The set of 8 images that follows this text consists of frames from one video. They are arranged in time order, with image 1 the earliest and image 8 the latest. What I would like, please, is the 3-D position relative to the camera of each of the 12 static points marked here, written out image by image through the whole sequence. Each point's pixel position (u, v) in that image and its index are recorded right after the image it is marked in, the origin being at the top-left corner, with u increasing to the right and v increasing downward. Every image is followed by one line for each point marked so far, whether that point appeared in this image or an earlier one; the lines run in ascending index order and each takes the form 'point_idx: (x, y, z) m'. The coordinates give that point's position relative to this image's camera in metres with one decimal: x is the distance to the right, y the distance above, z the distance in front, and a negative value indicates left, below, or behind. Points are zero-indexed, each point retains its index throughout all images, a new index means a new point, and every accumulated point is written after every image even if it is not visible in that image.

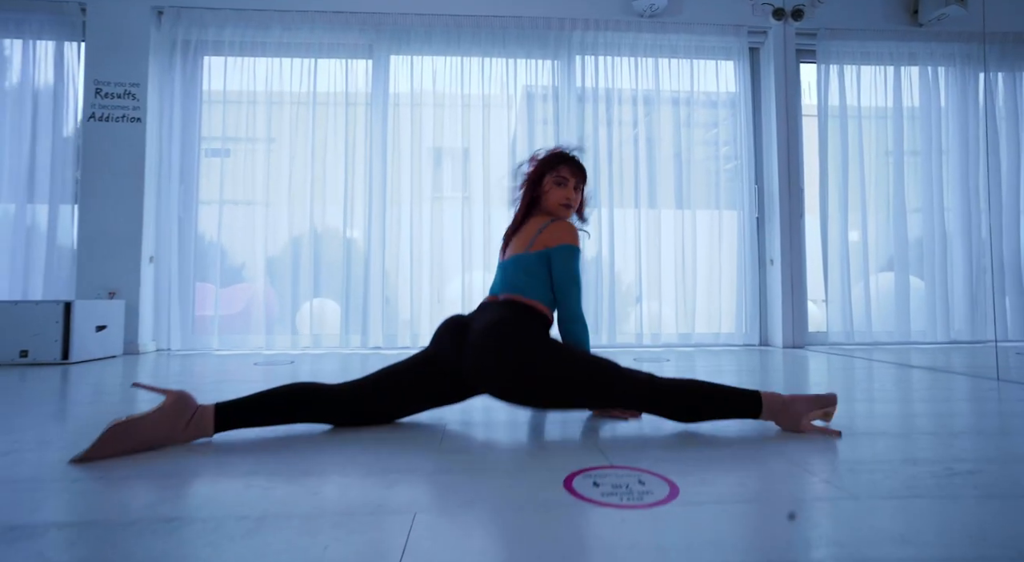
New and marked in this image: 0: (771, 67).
0: (+1.6, +1.4, +3.5) m
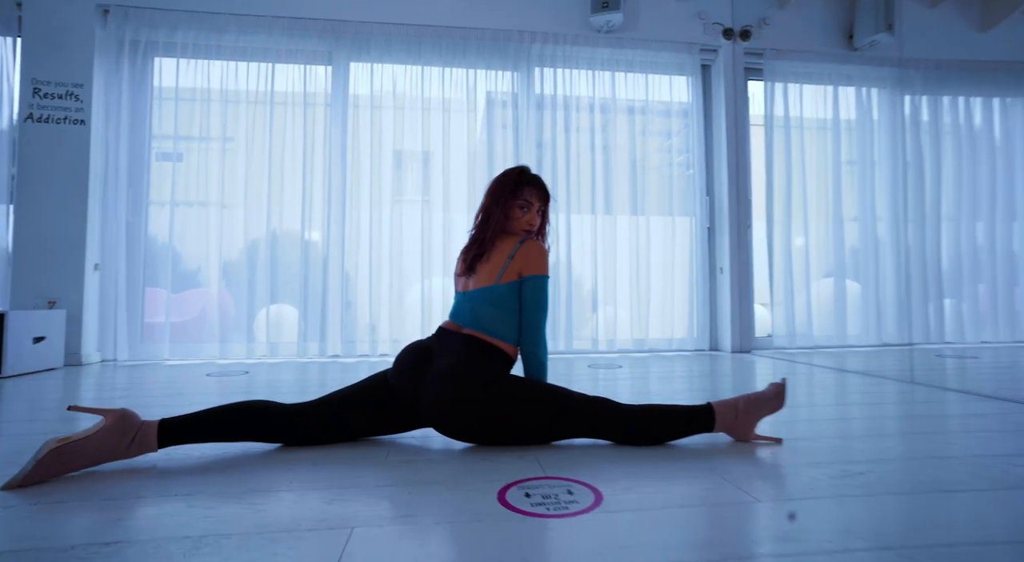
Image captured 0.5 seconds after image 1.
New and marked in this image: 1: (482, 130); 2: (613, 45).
0: (+1.4, +1.3, +3.7) m
1: (-0.2, +0.9, +3.4) m
2: (+0.6, +1.5, +3.5) m
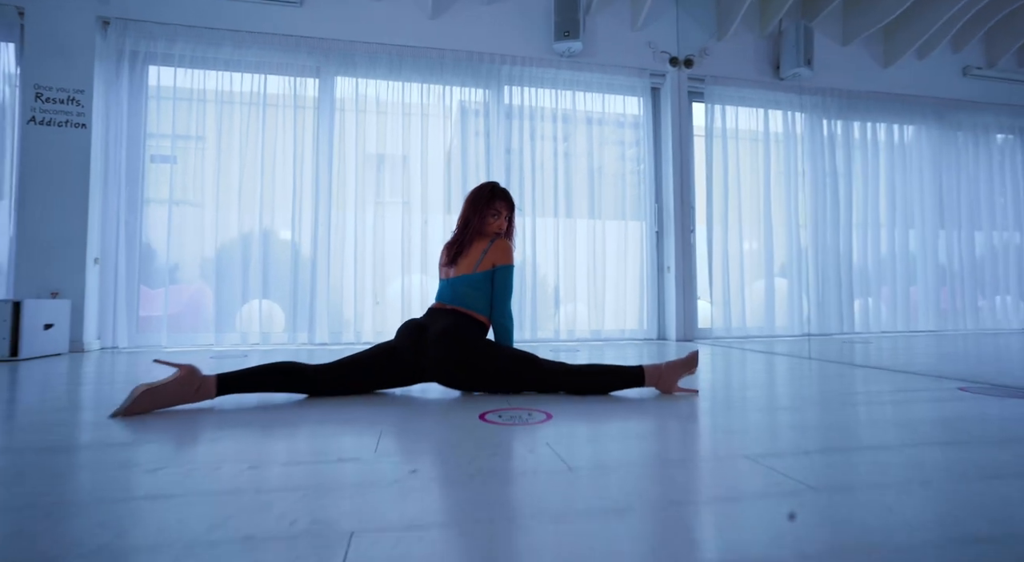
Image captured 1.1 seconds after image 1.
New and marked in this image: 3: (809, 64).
0: (+1.2, +1.3, +4.1) m
1: (-0.4, +0.9, +3.7) m
2: (+0.4, +1.5, +3.9) m
3: (+1.6, +1.2, +3.1) m
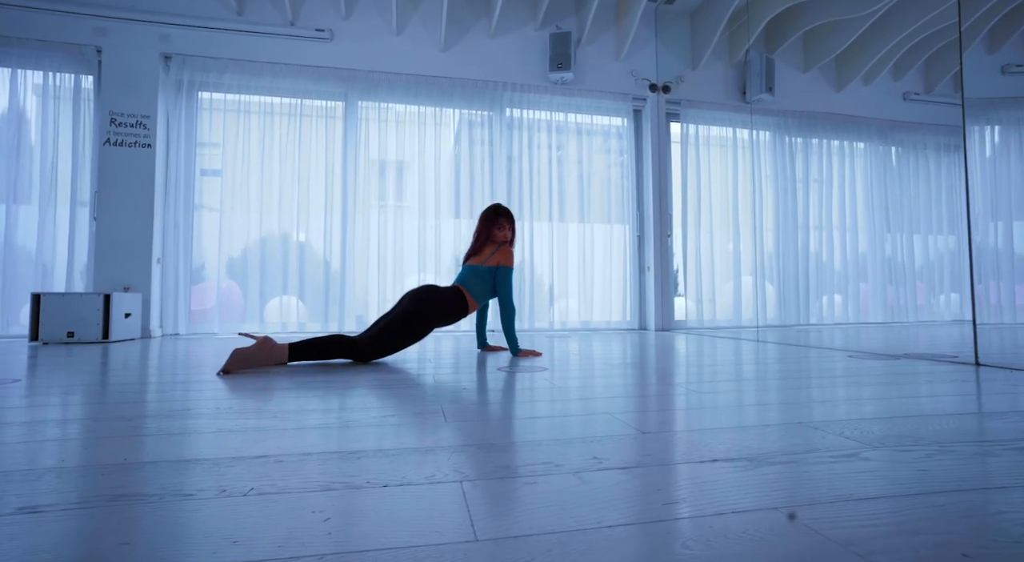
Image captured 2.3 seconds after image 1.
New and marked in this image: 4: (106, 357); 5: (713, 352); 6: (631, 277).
0: (+1.2, +1.3, +4.7) m
1: (-0.4, +1.0, +4.2) m
2: (+0.4, +1.5, +4.5) m
3: (+1.7, +1.2, +3.7) m
4: (-2.1, -0.4, +2.8) m
5: (+1.3, -0.5, +3.5) m
6: (+1.0, 0.0, +4.6) m
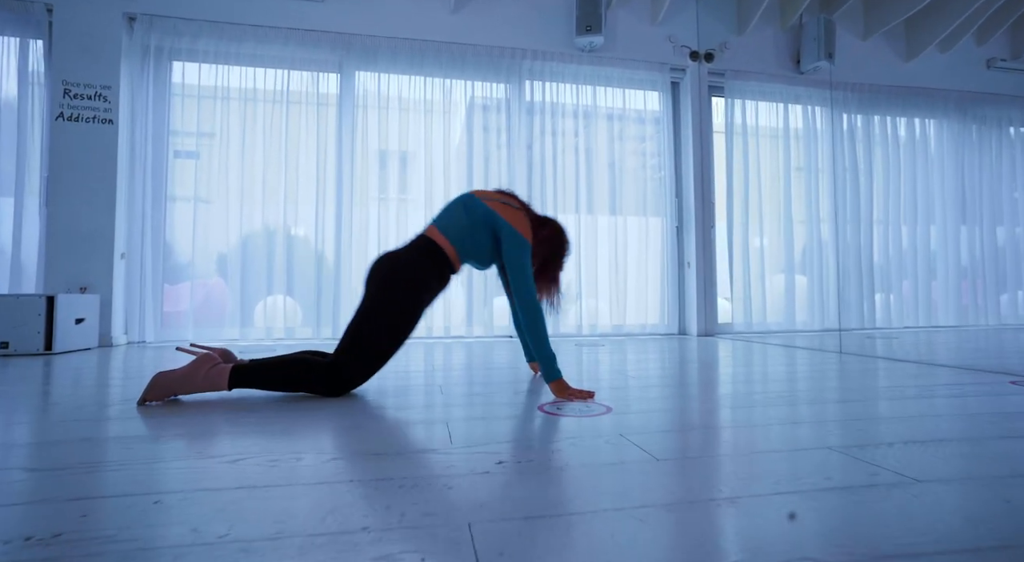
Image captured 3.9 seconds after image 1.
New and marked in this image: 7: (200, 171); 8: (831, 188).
0: (+1.3, +1.4, +4.1) m
1: (-0.2, +1.0, +3.7) m
2: (+0.6, +1.5, +3.9) m
3: (+1.8, +1.2, +3.1) m
4: (-1.9, -0.4, +2.3) m
5: (+1.4, -0.4, +3.0) m
6: (+1.1, +0.1, +4.1) m
7: (-1.9, +0.7, +3.3) m
8: (+1.8, +0.5, +3.1) m
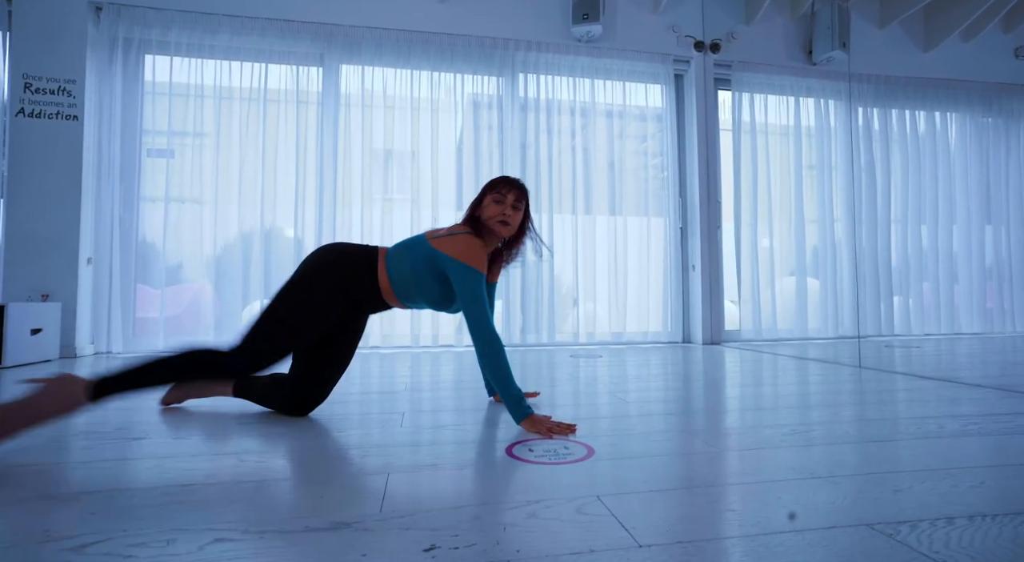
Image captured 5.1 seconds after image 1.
0: (+1.3, +1.3, +3.9) m
1: (-0.3, +1.0, +3.5) m
2: (+0.5, +1.5, +3.7) m
3: (+1.7, +1.2, +2.9) m
4: (-2.0, -0.4, +2.1) m
5: (+1.3, -0.5, +2.8) m
6: (+1.1, 0.0, +3.9) m
7: (-1.9, +0.6, +3.1) m
8: (+1.7, +0.5, +2.8) m
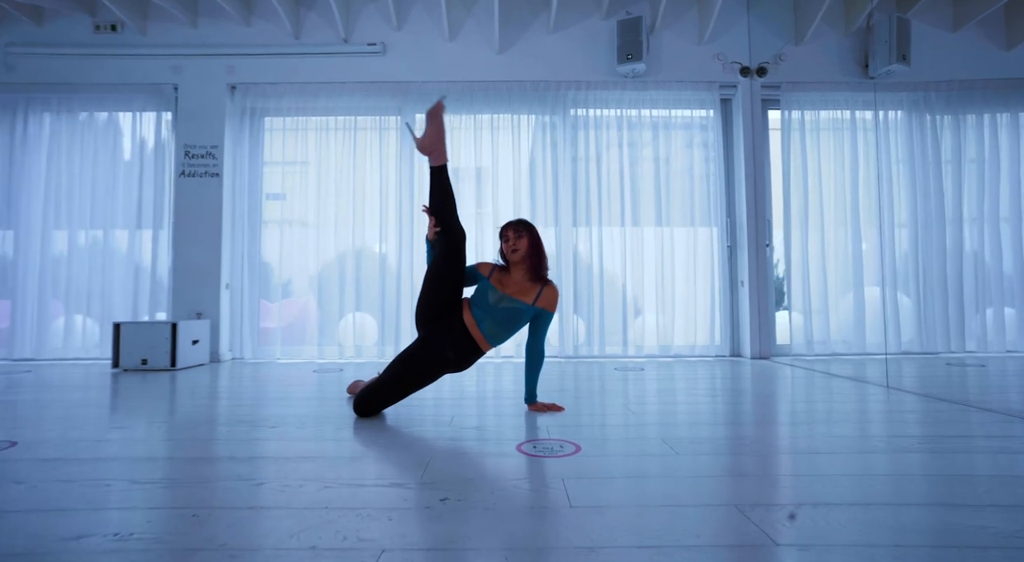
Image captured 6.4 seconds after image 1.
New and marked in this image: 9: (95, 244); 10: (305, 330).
0: (+1.7, +1.2, +4.1) m
1: (+0.1, +0.8, +3.9) m
2: (+0.9, +1.4, +4.0) m
3: (+2.0, +1.1, +2.9) m
4: (-1.8, -0.5, +2.9) m
5: (+1.6, -0.6, +2.9) m
6: (+1.6, -0.1, +4.1) m
7: (-1.6, +0.5, +3.9) m
8: (+2.0, +0.4, +2.9) m
9: (-3.0, +0.3, +3.9) m
10: (-1.4, -0.3, +3.8) m
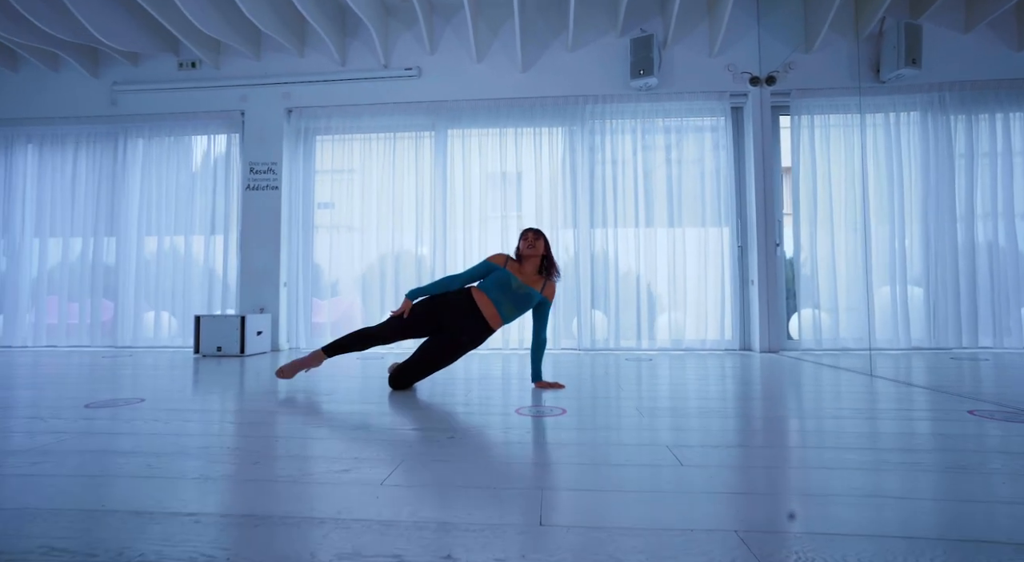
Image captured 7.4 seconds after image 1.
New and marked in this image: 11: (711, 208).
0: (+1.9, +1.3, +4.2) m
1: (+0.3, +0.9, +4.3) m
2: (+1.1, +1.4, +4.2) m
3: (+2.1, +1.1, +3.1) m
4: (-1.7, -0.5, +3.4) m
5: (+1.7, -0.6, +3.1) m
6: (+1.8, -0.1, +4.3) m
7: (-1.4, +0.5, +4.3) m
8: (+2.1, +0.4, +3.1) m
9: (-2.8, +0.3, +4.5) m
10: (-1.2, -0.3, +4.3) m
11: (+1.6, +0.6, +4.3) m
